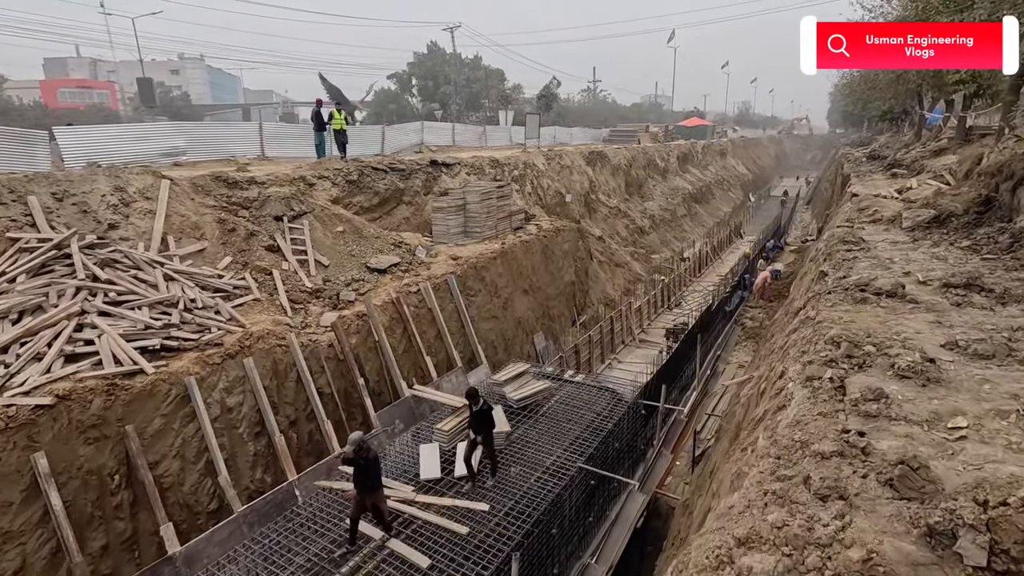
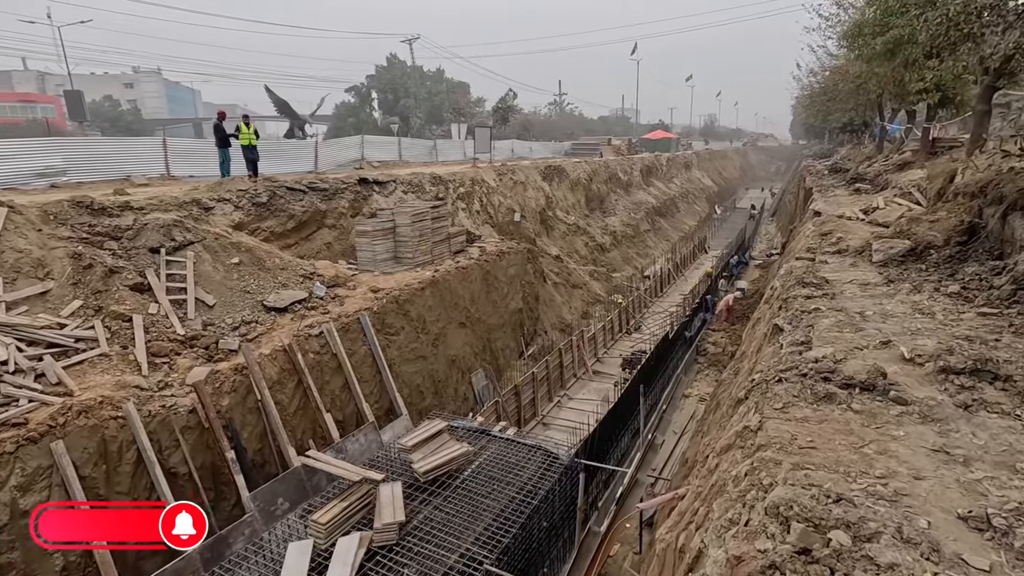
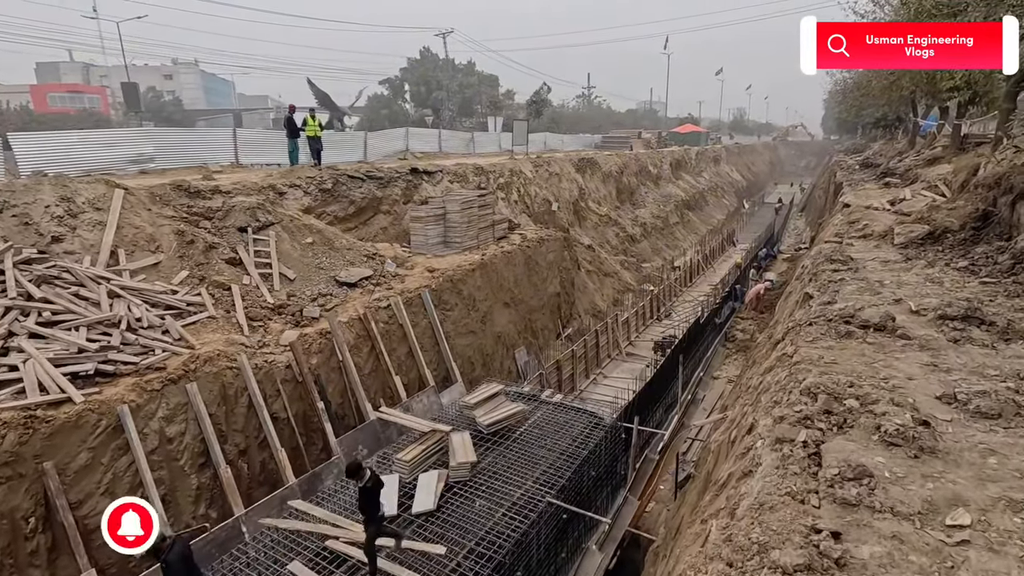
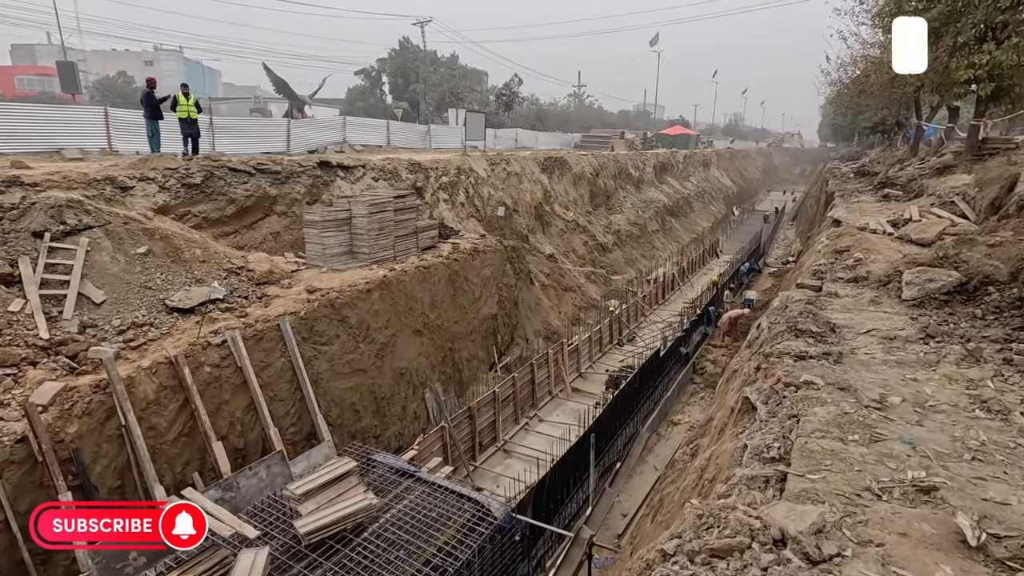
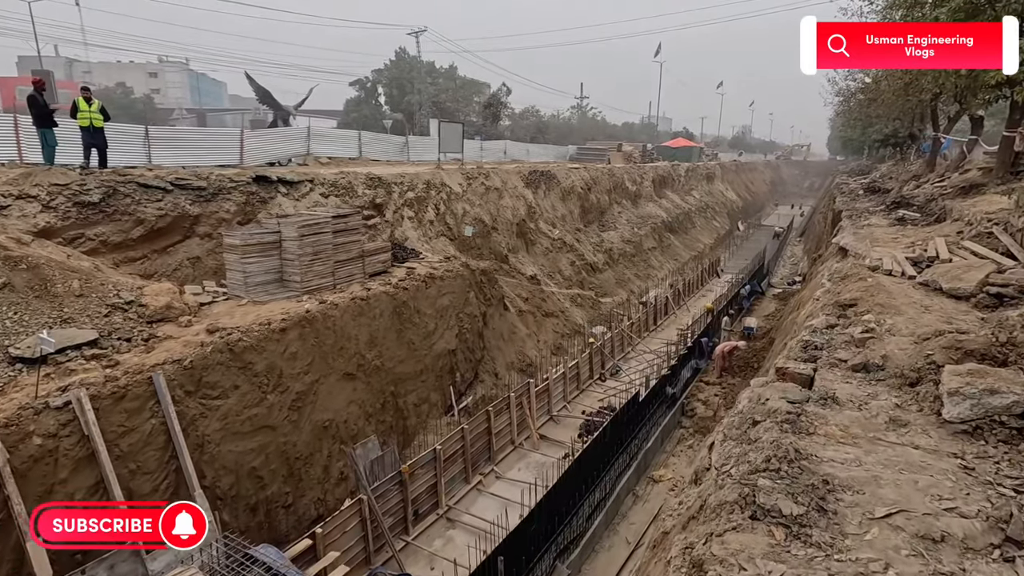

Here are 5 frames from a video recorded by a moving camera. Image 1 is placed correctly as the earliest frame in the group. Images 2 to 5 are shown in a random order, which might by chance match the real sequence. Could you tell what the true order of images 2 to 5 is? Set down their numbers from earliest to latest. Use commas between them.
3, 2, 4, 5
